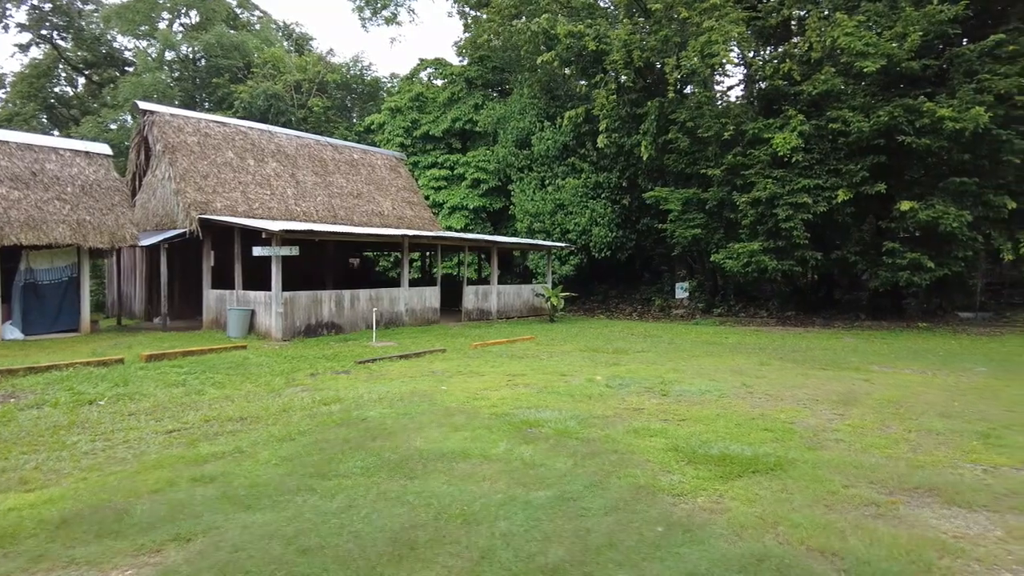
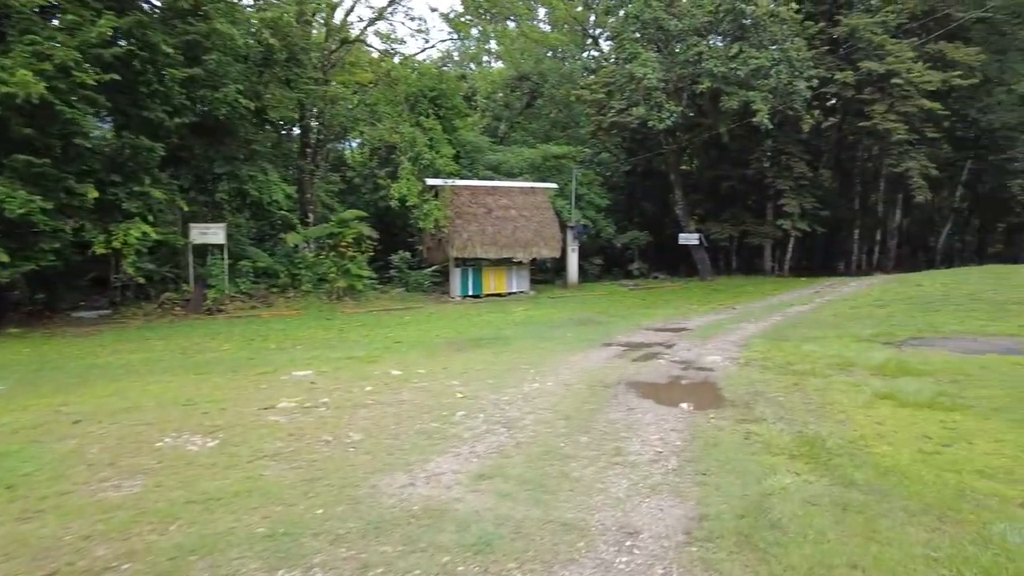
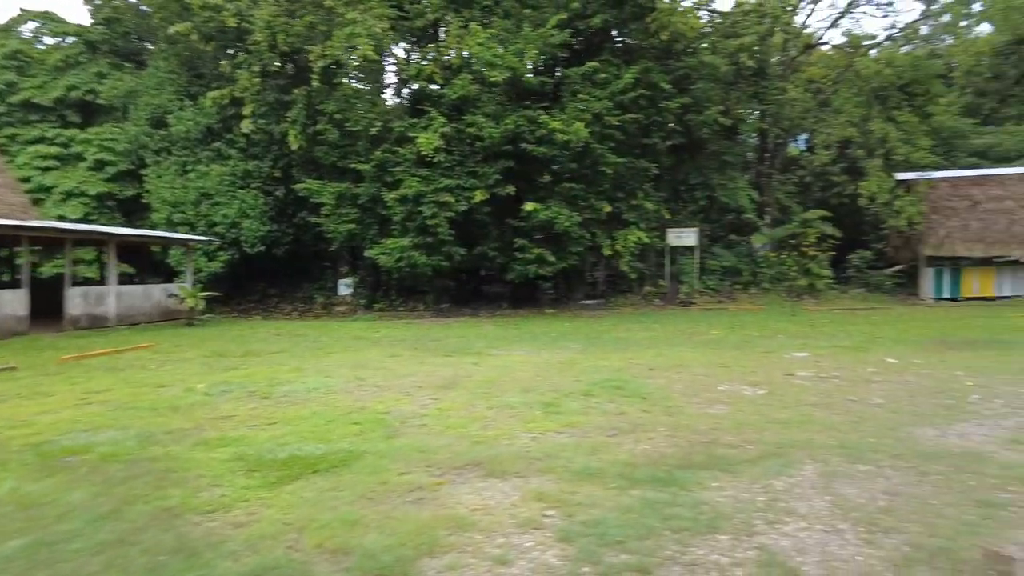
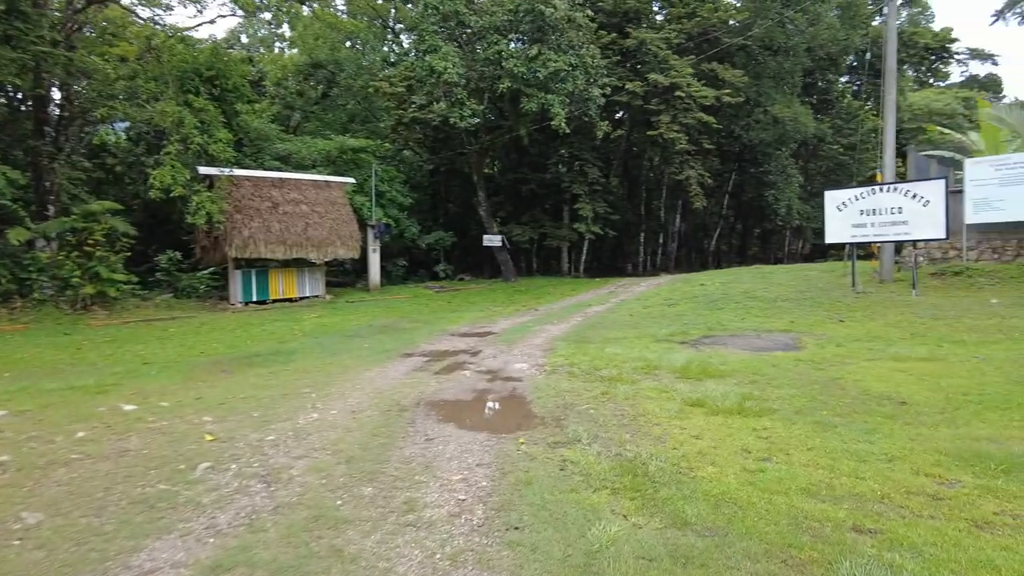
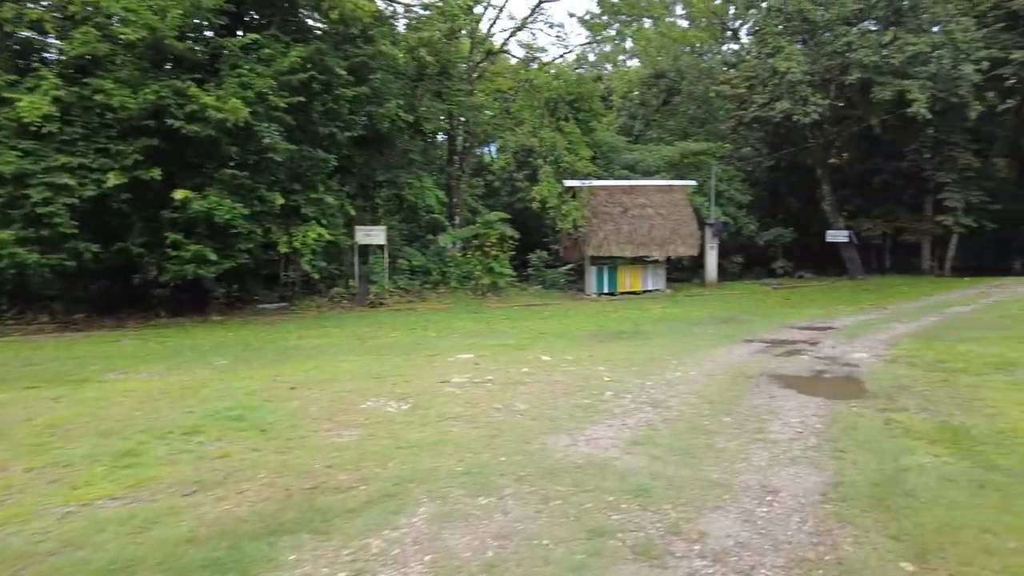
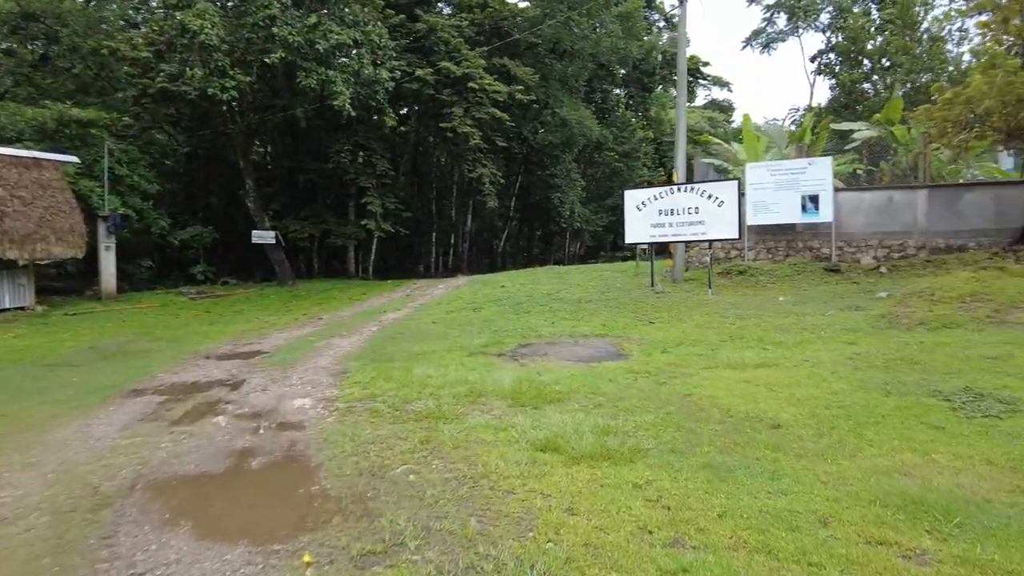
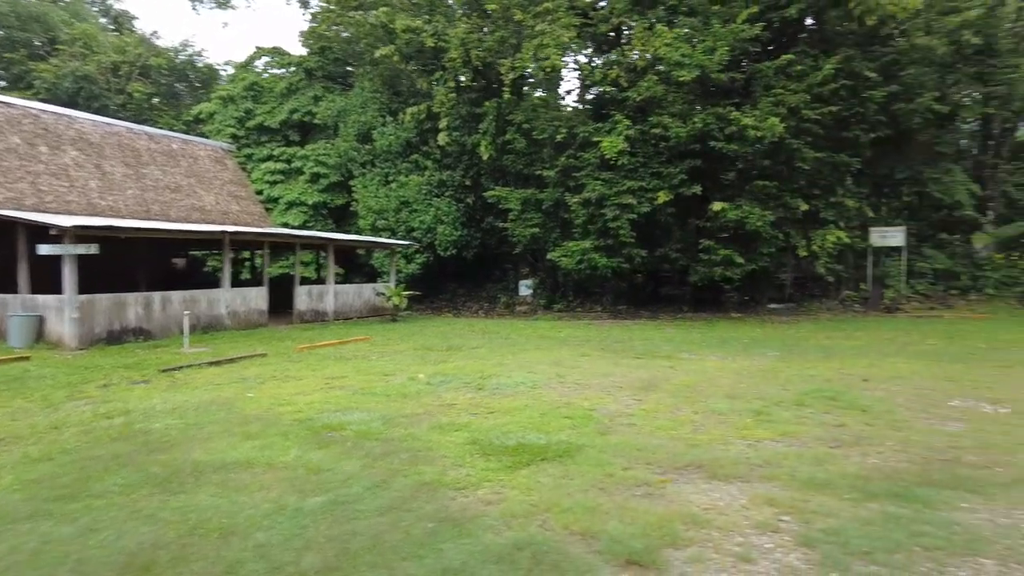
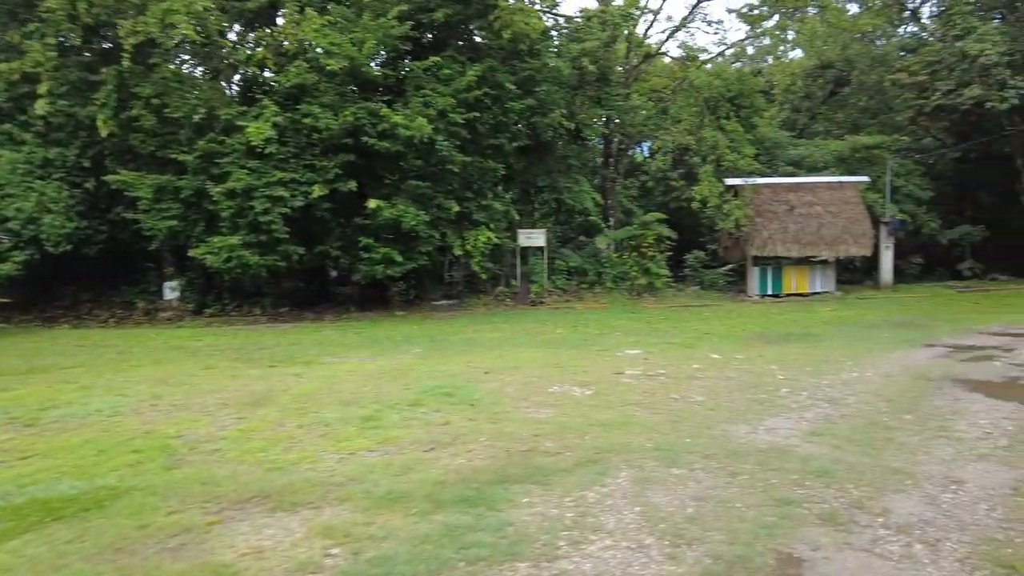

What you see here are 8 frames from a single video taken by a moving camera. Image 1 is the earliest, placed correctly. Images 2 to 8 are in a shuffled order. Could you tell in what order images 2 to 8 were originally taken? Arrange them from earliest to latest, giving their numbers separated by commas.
7, 3, 8, 5, 2, 4, 6
